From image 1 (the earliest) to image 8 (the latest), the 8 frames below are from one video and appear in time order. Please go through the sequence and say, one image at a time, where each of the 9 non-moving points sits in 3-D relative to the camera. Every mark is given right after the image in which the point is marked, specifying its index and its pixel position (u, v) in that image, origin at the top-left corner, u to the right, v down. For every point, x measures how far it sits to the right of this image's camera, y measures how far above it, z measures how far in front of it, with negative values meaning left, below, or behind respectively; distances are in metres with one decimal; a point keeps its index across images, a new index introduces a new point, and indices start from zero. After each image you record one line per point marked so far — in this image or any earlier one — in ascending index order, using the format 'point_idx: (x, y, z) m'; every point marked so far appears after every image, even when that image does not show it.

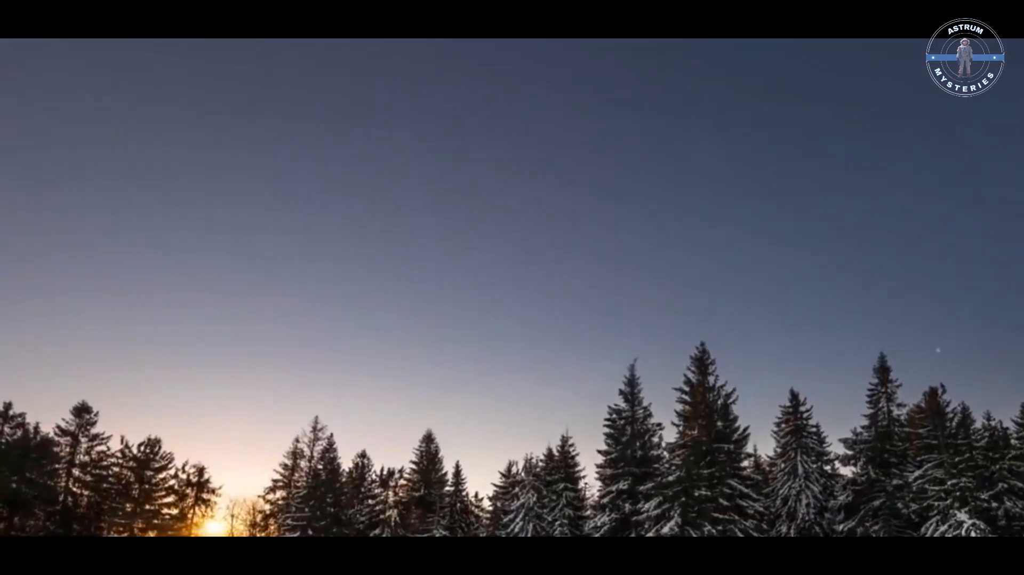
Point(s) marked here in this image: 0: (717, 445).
0: (+6.2, -4.4, +15.6) m
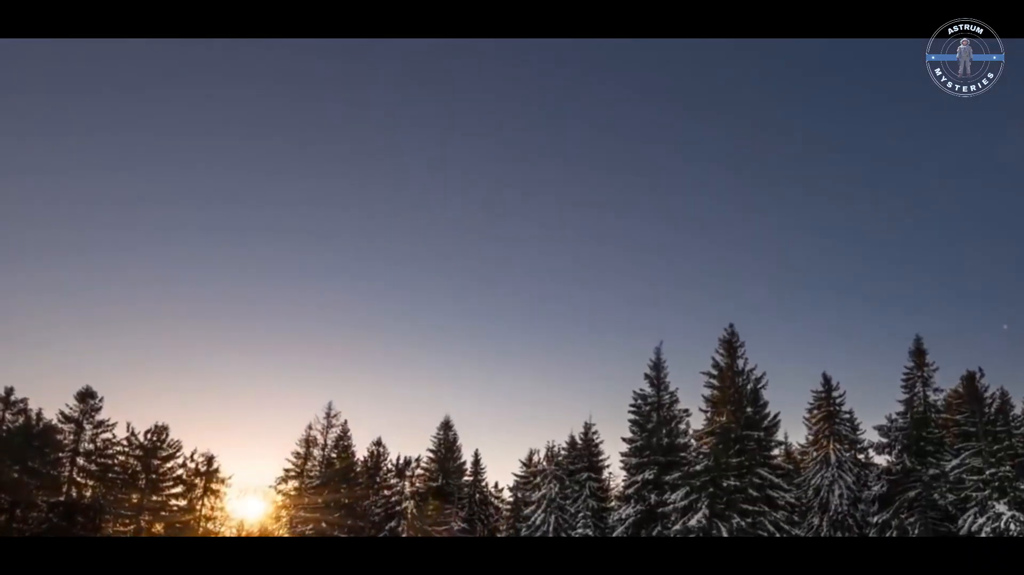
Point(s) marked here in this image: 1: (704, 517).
0: (+6.7, -3.9, +15.0) m
1: (+4.9, -5.9, +13.6) m
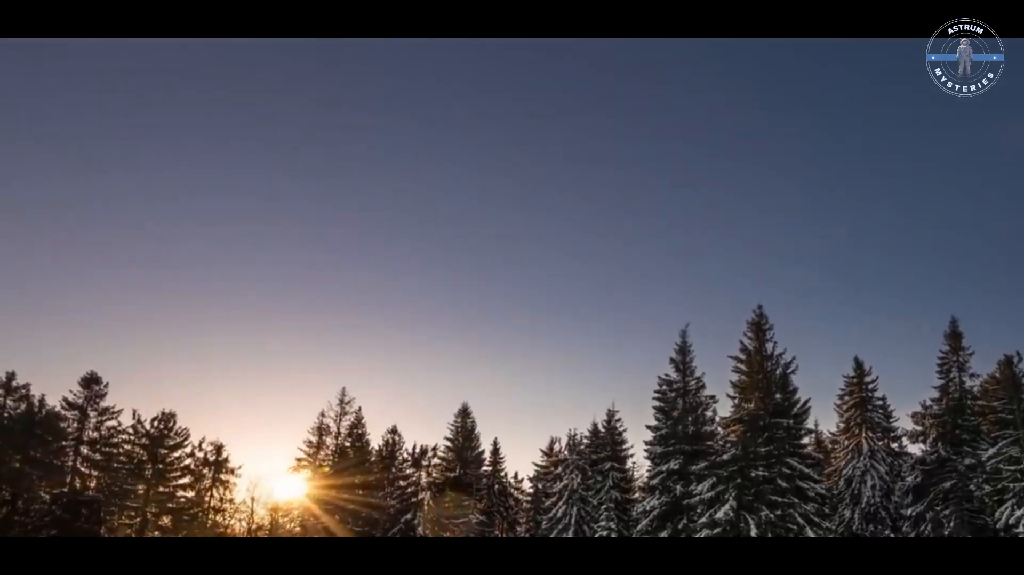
0: (+7.2, -3.5, +14.5) m
1: (+5.4, -5.5, +13.0) m
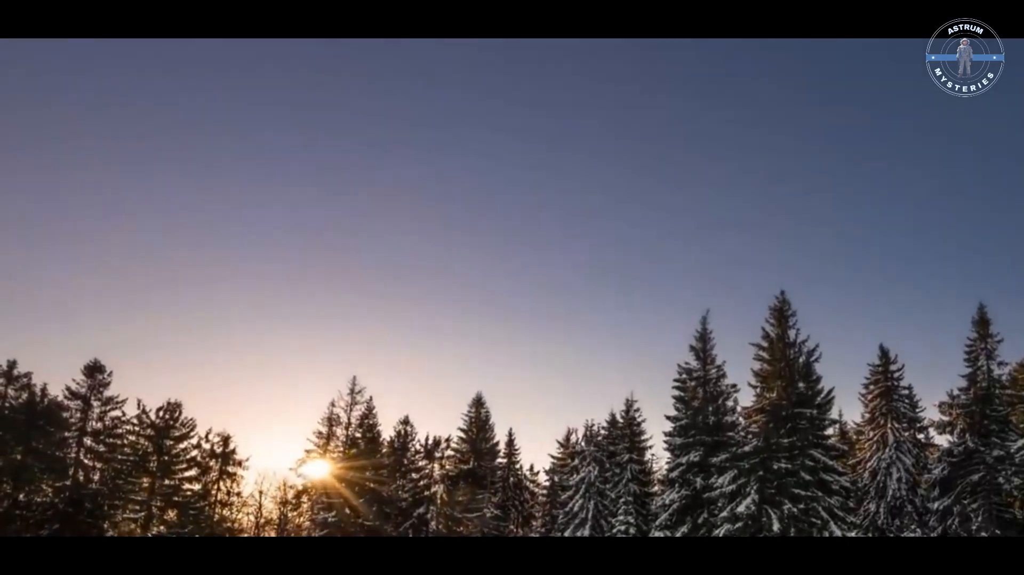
0: (+7.5, -3.2, +14.1) m
1: (+5.8, -5.1, +12.6) m
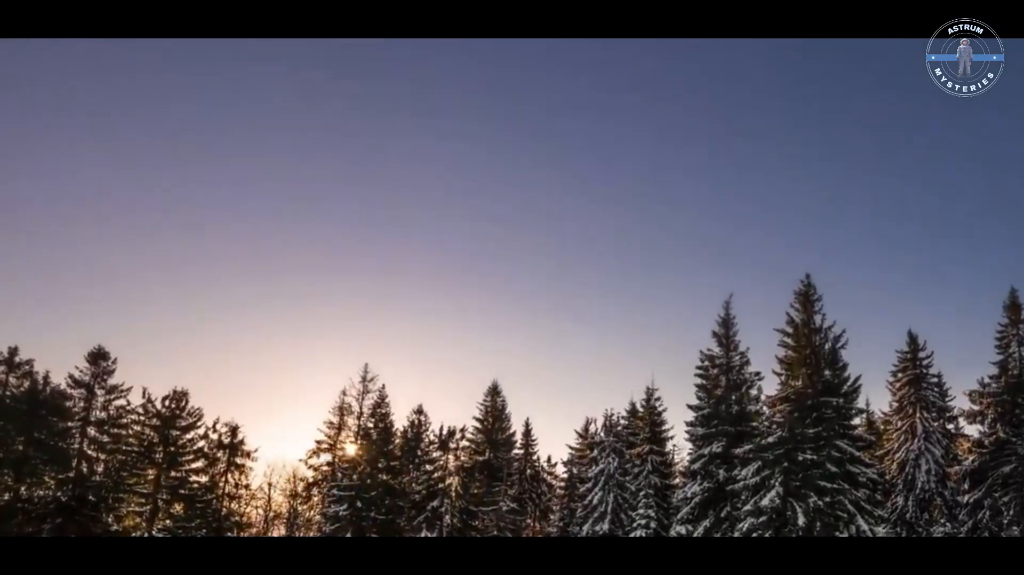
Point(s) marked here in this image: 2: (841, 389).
0: (+7.9, -2.8, +13.6) m
1: (+6.1, -4.8, +12.2) m
2: (+8.7, -2.6, +13.8) m
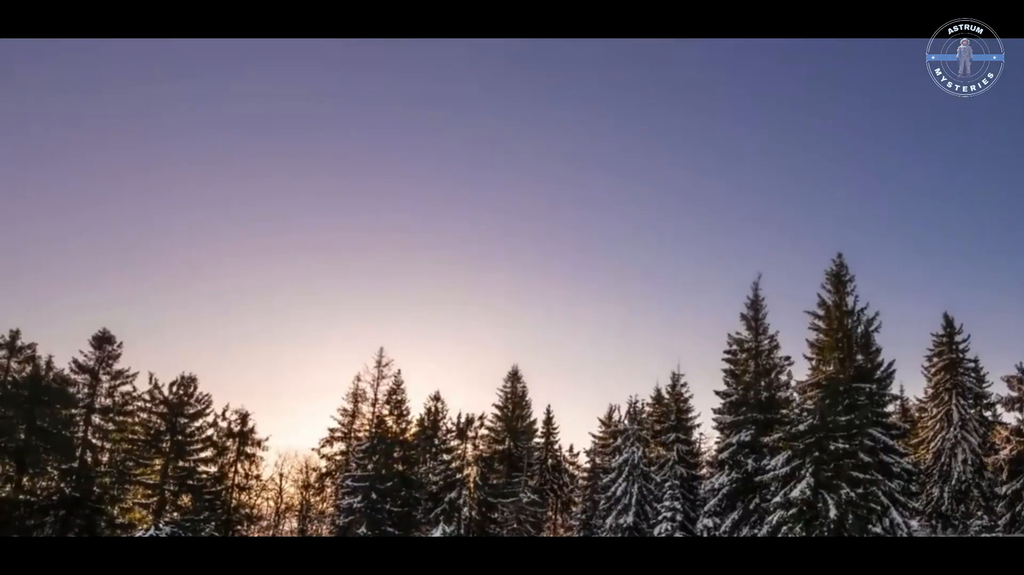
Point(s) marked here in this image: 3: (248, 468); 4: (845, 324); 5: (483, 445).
0: (+8.3, -2.4, +13.1) m
1: (+6.6, -4.4, +11.7) m
2: (+9.1, -2.2, +13.3) m
3: (-8.1, -5.6, +16.2) m
4: (+9.2, -0.9, +14.6) m
5: (-1.0, -5.2, +16.8) m
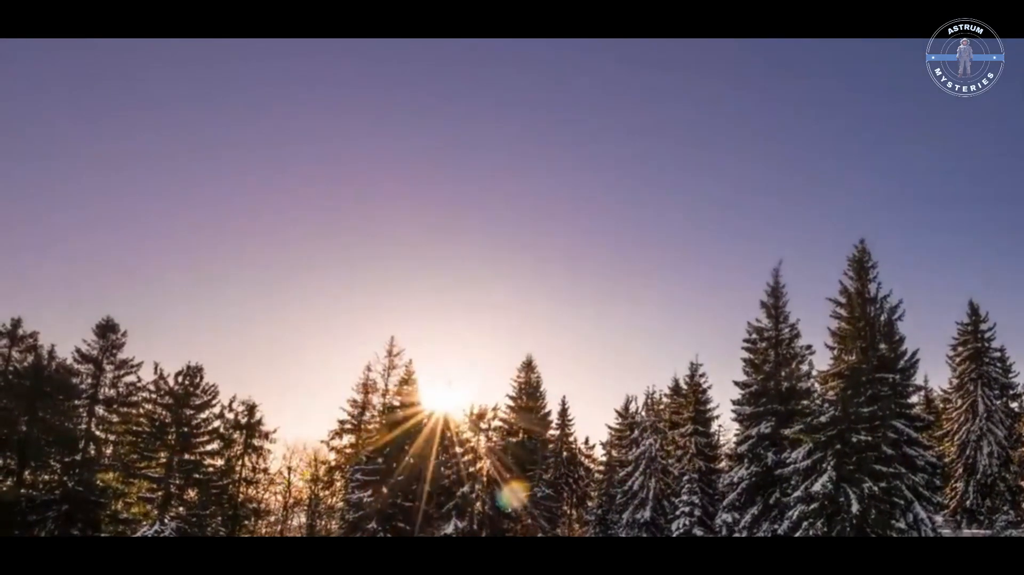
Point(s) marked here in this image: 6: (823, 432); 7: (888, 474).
0: (+8.6, -2.2, +12.8) m
1: (+6.8, -4.1, +11.4) m
2: (+9.4, -1.9, +13.0) m
3: (-7.8, -5.4, +16.0) m
4: (+9.5, -0.7, +14.3) m
5: (-0.7, -5.0, +16.5) m
6: (+7.0, -3.3, +12.0) m
7: (+8.2, -4.0, +11.5) m
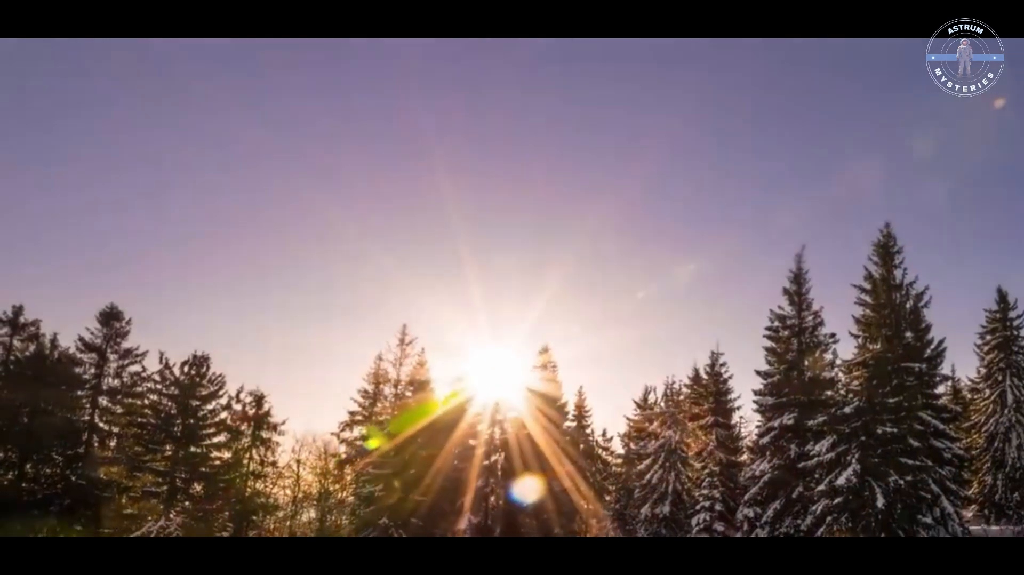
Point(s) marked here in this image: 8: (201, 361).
0: (+8.9, -1.9, +12.5) m
1: (+7.1, -3.9, +11.0) m
2: (+9.7, -1.7, +12.7) m
3: (-7.5, -5.3, +15.7) m
4: (+9.7, -0.4, +13.9) m
5: (-0.3, -4.8, +16.2) m
6: (+7.3, -3.1, +11.7) m
7: (+8.5, -3.8, +11.1) m
8: (-8.0, -2.3, +13.6) m
